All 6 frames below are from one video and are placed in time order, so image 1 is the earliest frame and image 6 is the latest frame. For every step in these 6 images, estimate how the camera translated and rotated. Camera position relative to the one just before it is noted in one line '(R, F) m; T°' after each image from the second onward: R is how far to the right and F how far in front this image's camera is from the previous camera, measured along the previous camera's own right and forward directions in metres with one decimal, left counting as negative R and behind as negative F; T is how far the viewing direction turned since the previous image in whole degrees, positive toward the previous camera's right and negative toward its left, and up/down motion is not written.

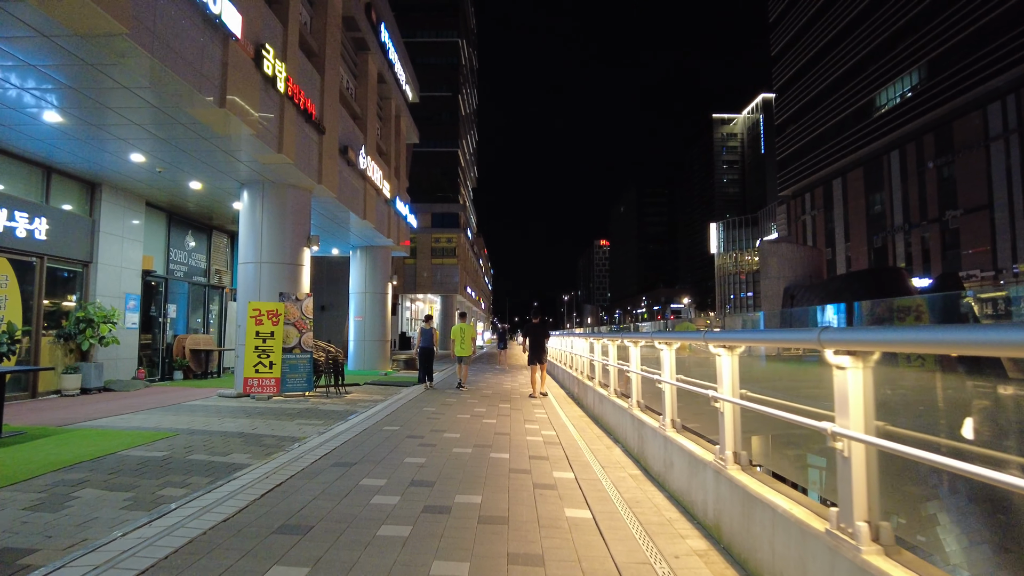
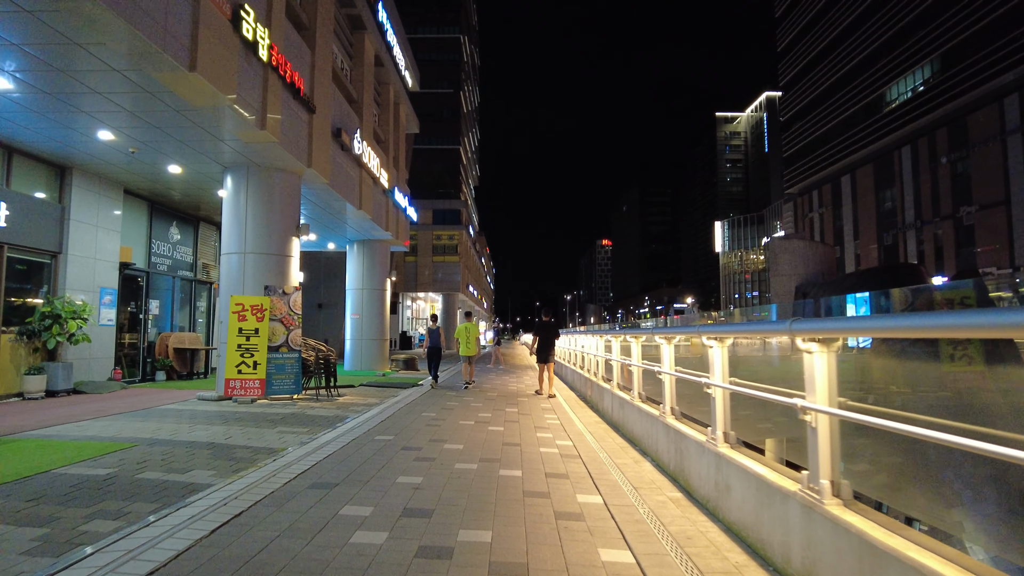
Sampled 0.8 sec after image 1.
(-0.1, +1.1) m; 0°
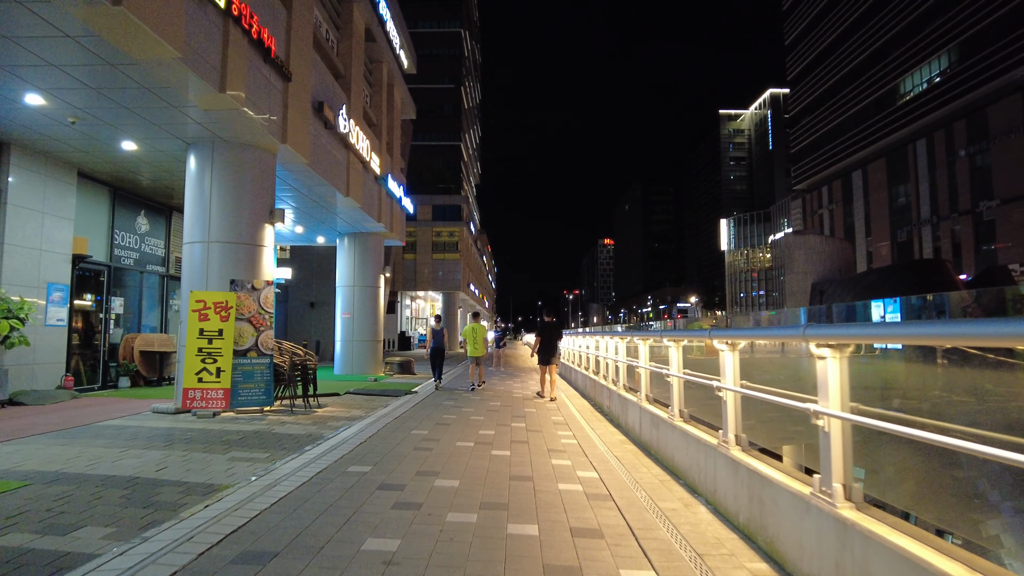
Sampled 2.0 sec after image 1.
(-0.1, +1.6) m; 0°
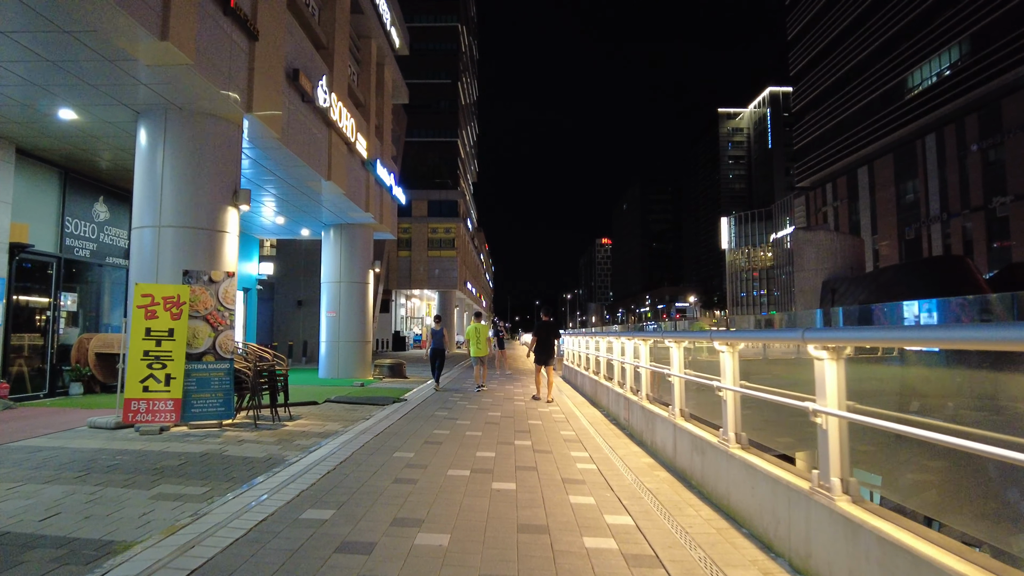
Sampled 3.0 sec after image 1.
(-0.1, +1.5) m; 0°
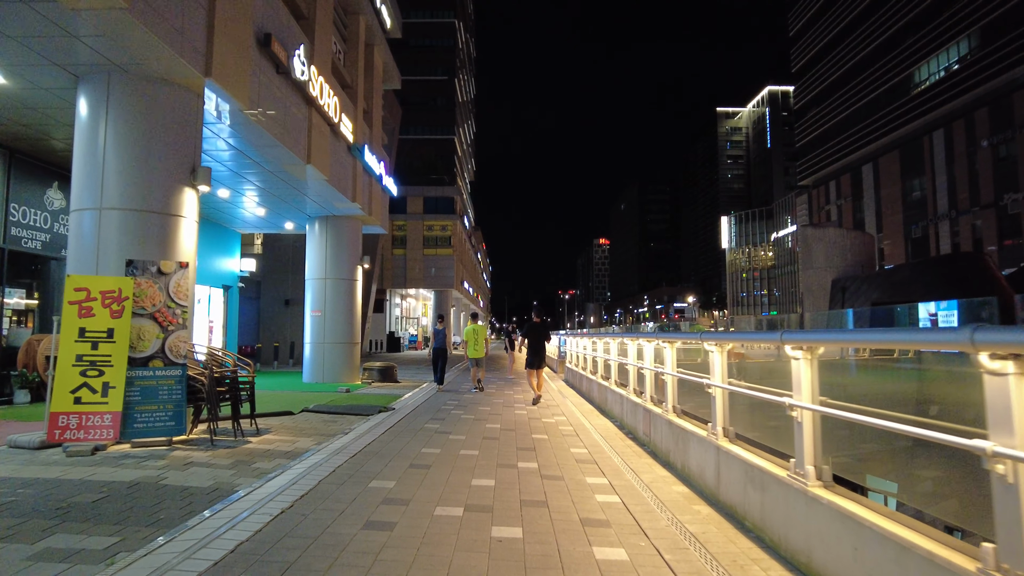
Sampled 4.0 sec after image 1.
(-0.1, +1.3) m; 0°
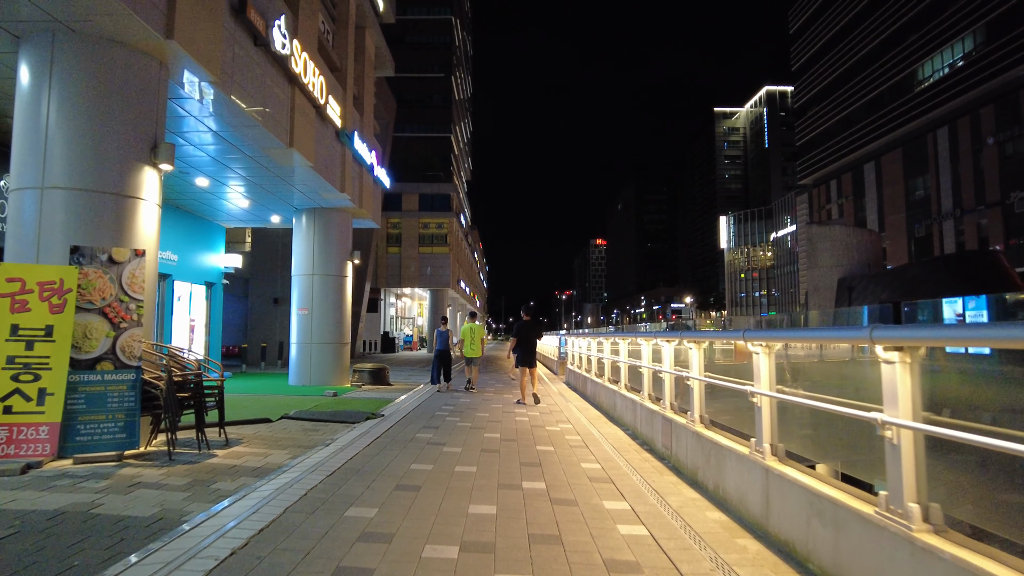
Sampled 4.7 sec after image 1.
(-0.1, +0.9) m; 0°
